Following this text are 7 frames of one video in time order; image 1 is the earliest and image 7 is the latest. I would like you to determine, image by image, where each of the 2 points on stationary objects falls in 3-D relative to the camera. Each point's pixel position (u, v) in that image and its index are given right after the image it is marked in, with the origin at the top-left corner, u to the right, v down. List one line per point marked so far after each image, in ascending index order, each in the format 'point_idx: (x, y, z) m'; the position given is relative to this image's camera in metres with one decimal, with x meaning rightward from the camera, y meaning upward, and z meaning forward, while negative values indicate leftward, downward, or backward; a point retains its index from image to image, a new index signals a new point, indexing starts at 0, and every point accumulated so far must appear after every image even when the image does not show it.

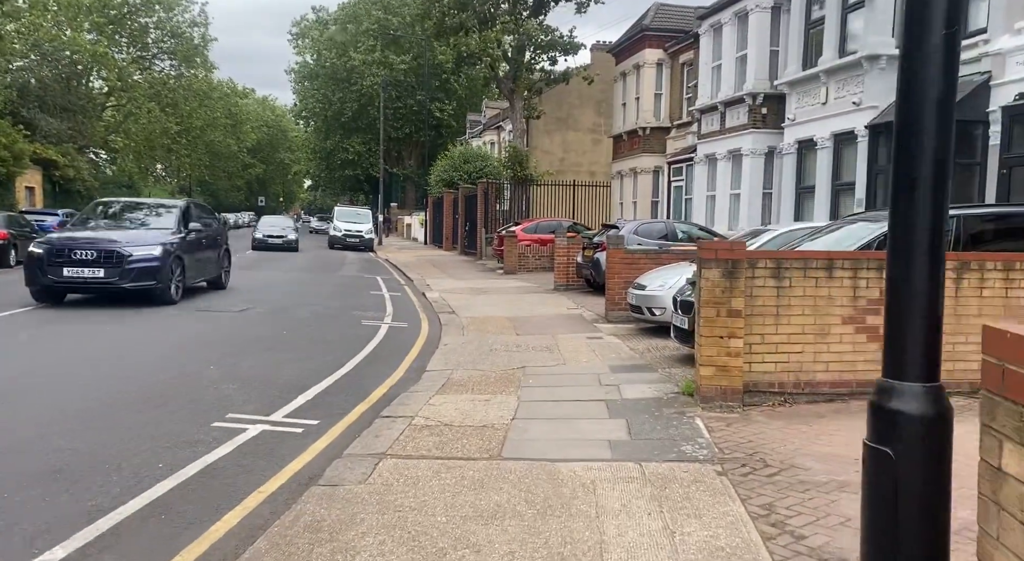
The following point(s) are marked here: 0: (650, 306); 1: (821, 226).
0: (+1.8, -0.4, +11.1) m
1: (+4.2, +0.7, +11.5) m
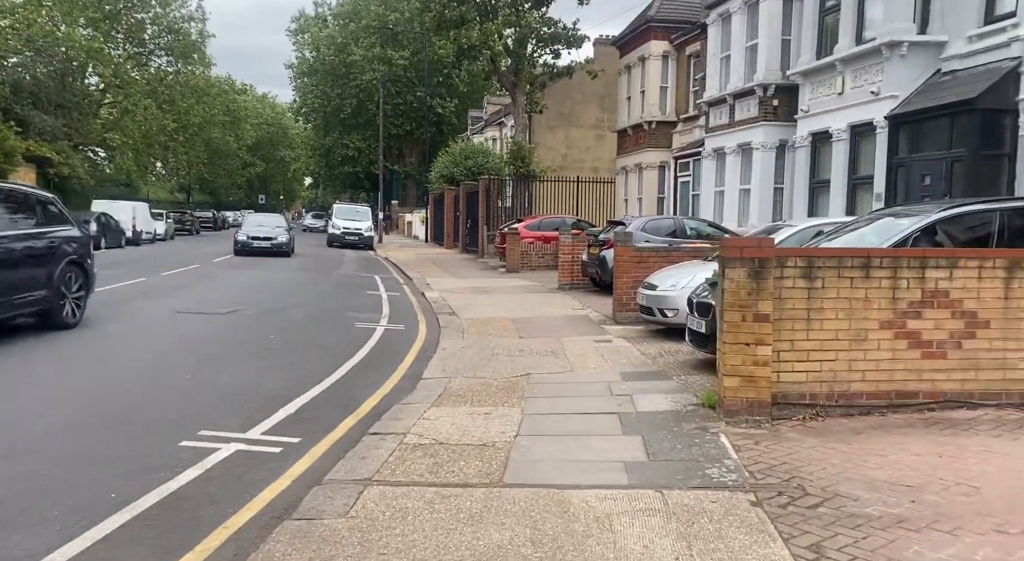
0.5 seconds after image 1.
0: (+1.8, -0.3, +10.4) m
1: (+4.2, +0.8, +10.8) m
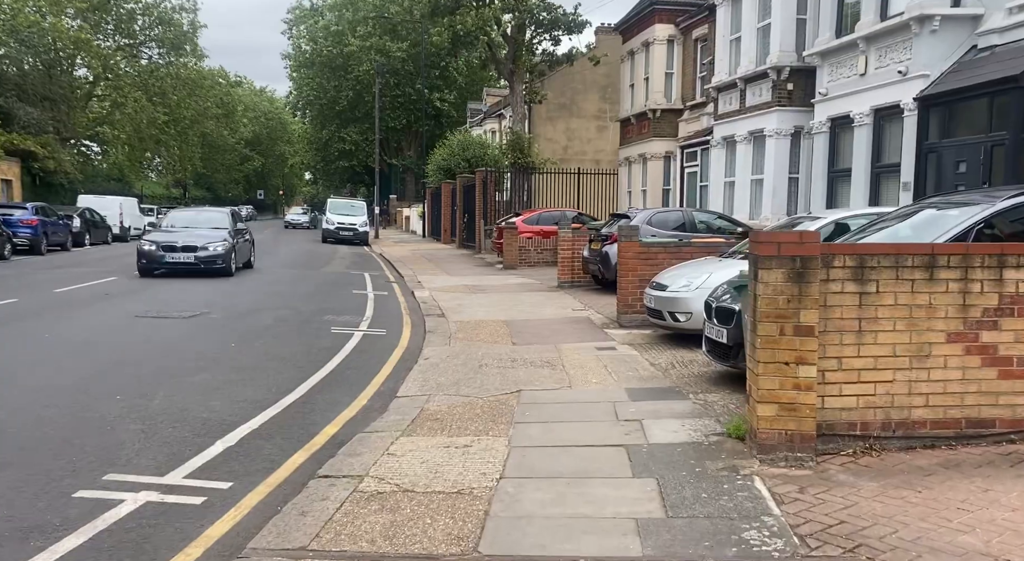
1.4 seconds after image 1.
0: (+1.8, -0.3, +9.2) m
1: (+4.1, +0.8, +9.6) m
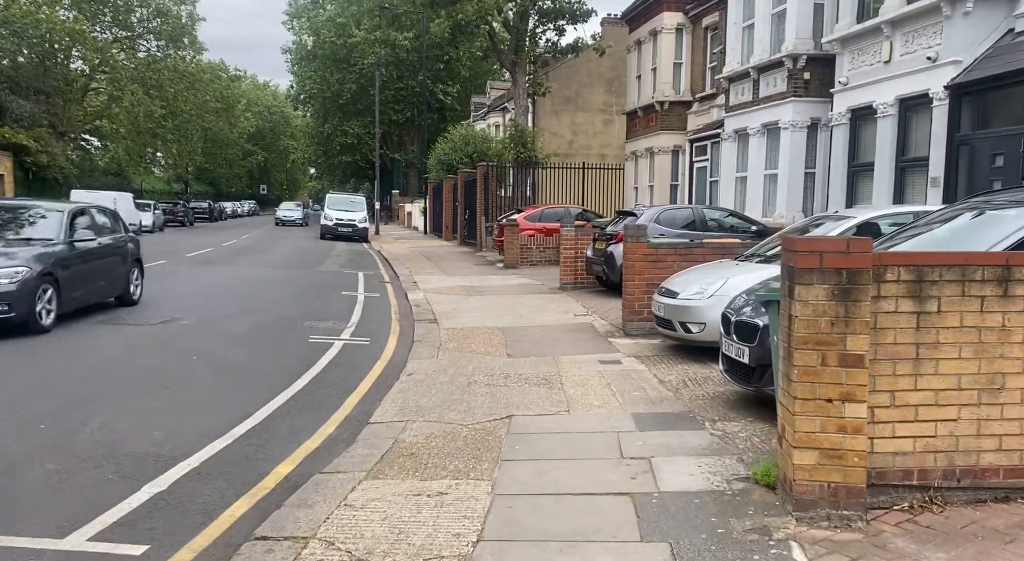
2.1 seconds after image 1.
0: (+1.7, -0.4, +8.3) m
1: (+4.1, +0.7, +8.7) m
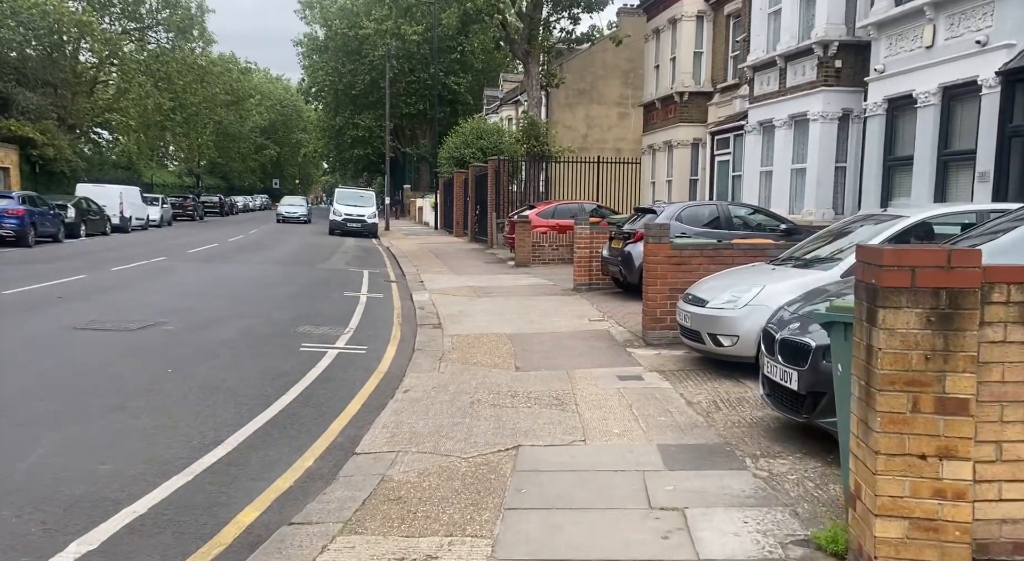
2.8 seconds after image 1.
0: (+1.8, -0.5, +7.4) m
1: (+4.2, +0.6, +7.7) m
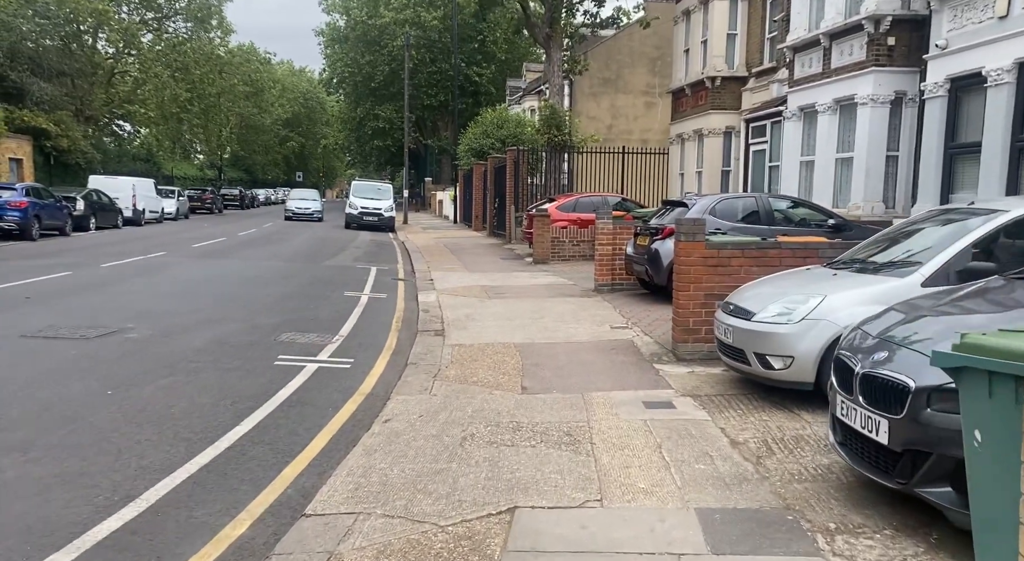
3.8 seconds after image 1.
0: (+1.8, -0.5, +6.1) m
1: (+4.2, +0.6, +6.3) m
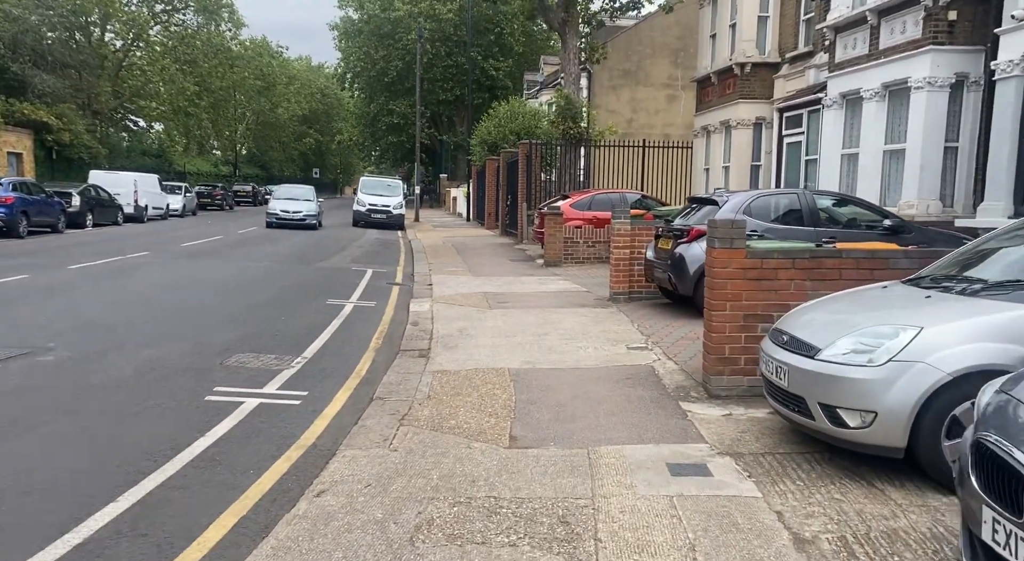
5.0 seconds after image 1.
0: (+1.7, -0.7, +4.5) m
1: (+4.1, +0.4, +4.6) m
